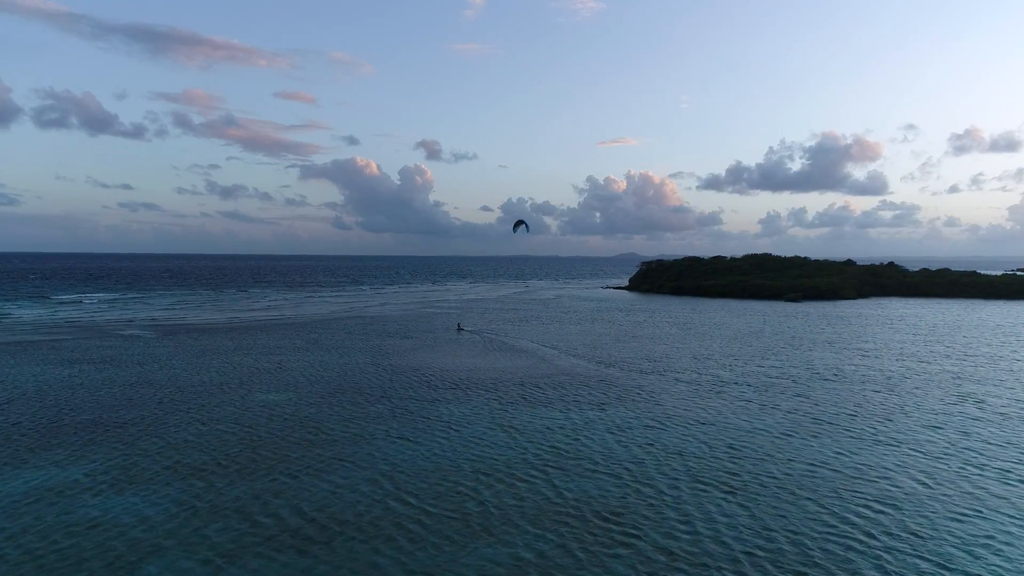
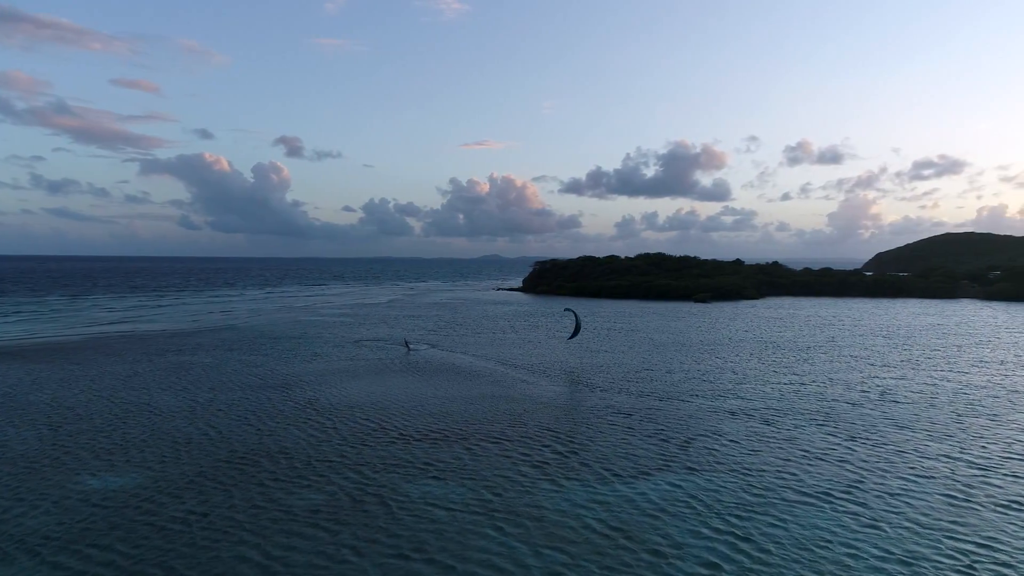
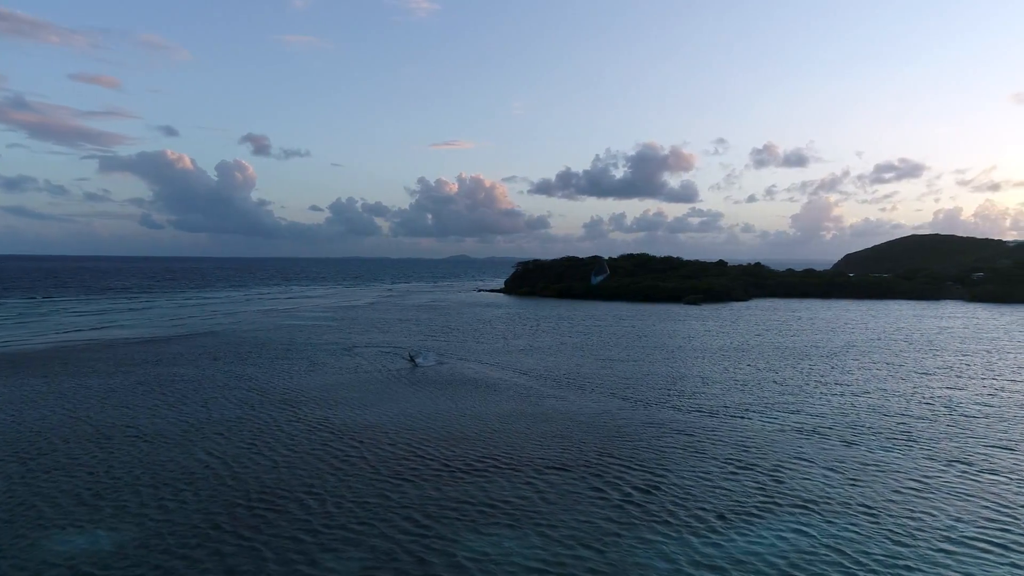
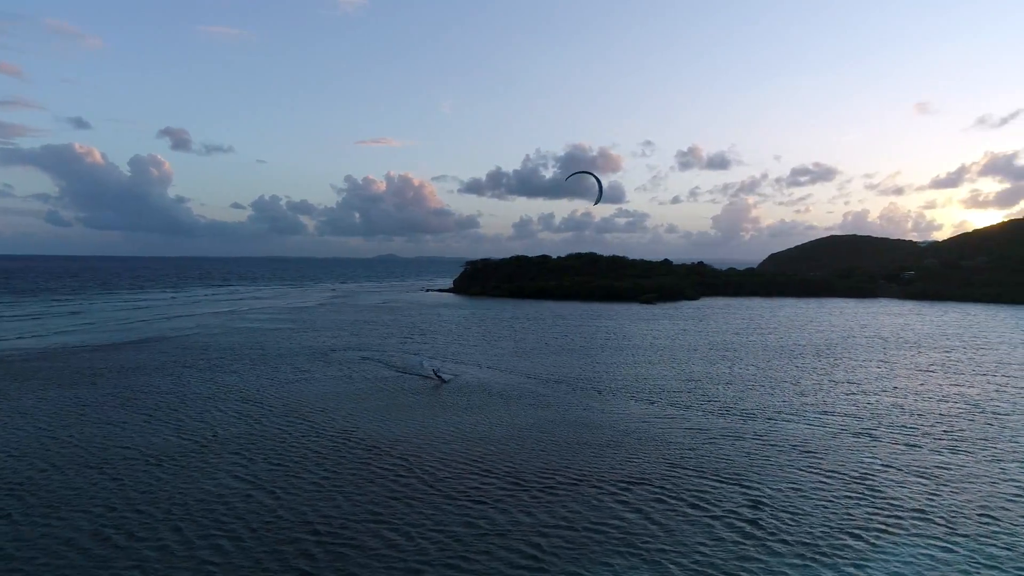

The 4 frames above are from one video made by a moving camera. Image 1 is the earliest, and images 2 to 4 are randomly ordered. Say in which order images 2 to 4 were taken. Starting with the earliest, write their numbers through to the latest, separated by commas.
2, 3, 4
